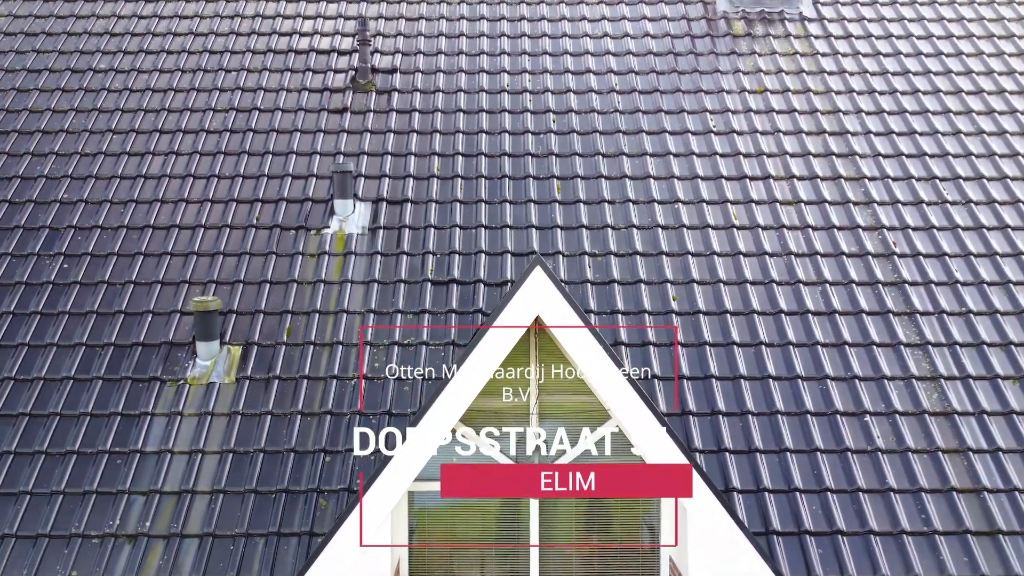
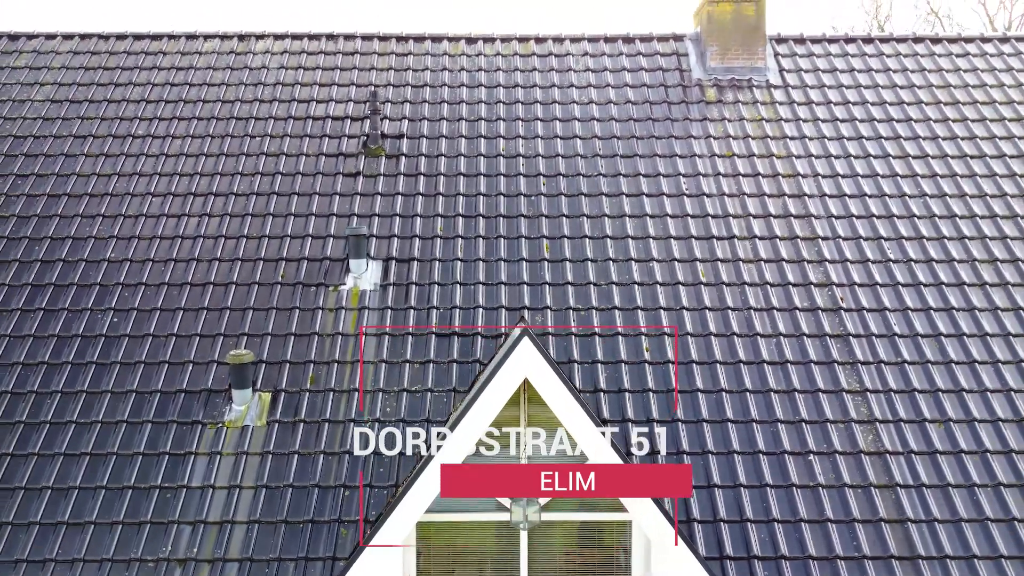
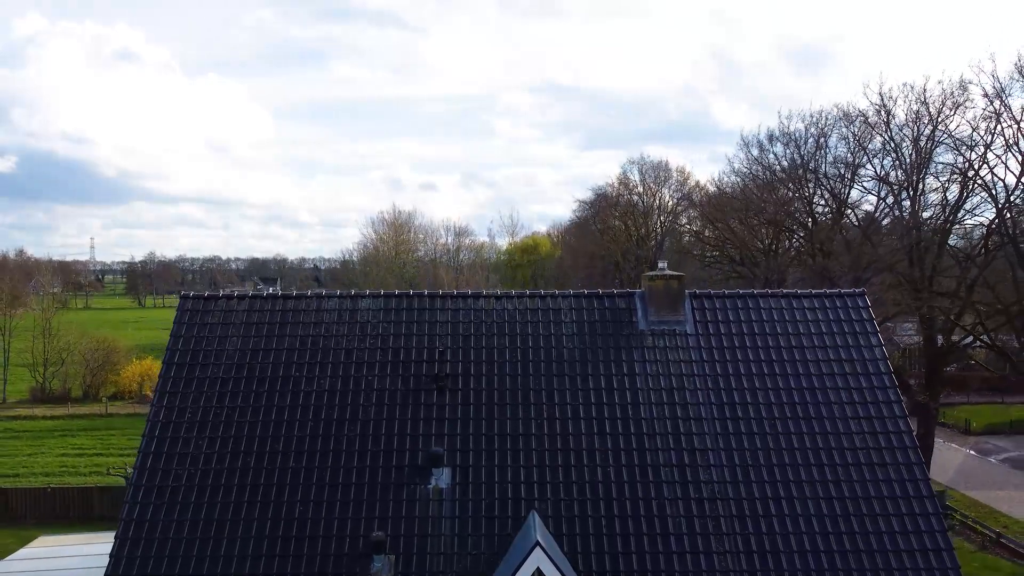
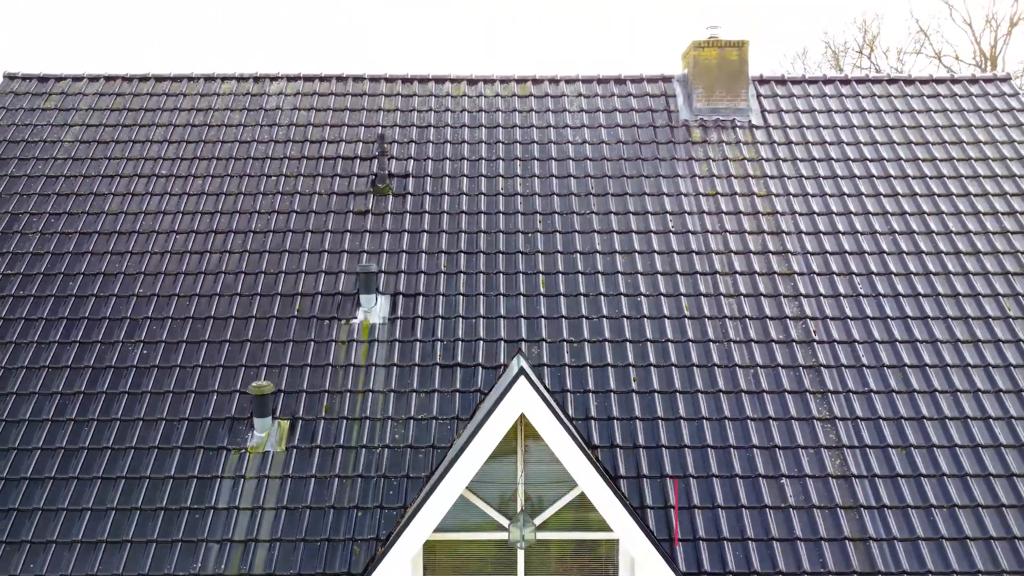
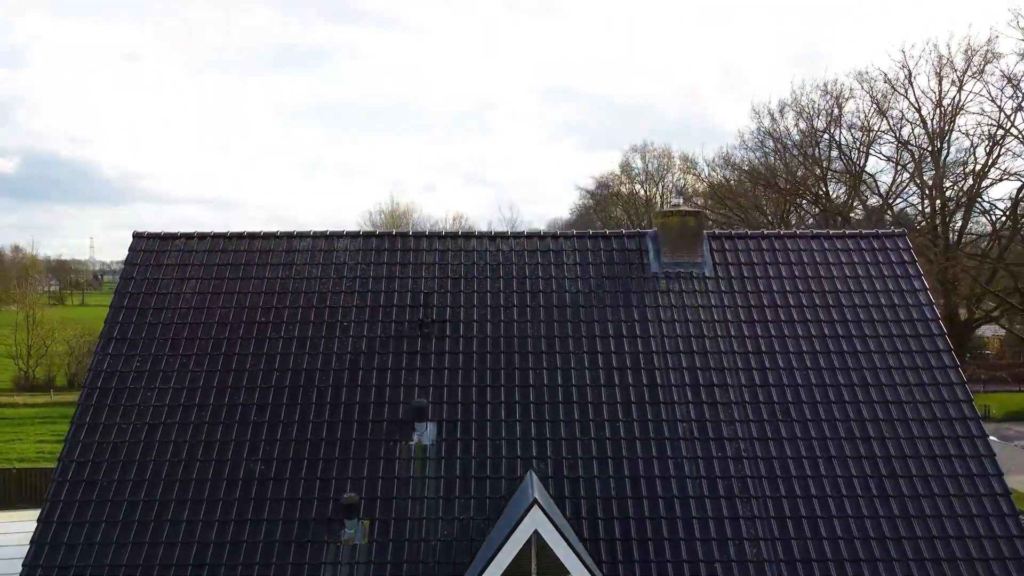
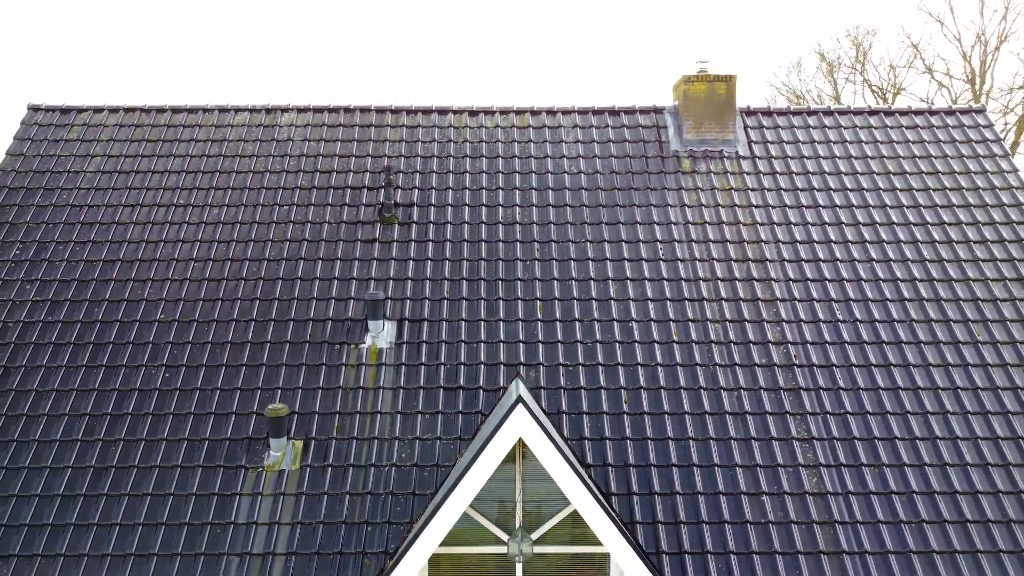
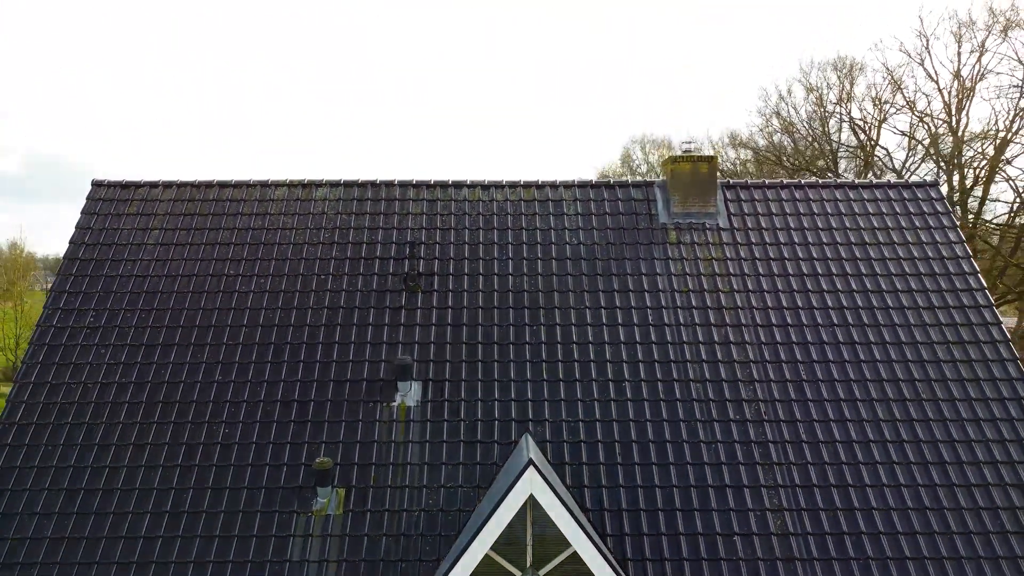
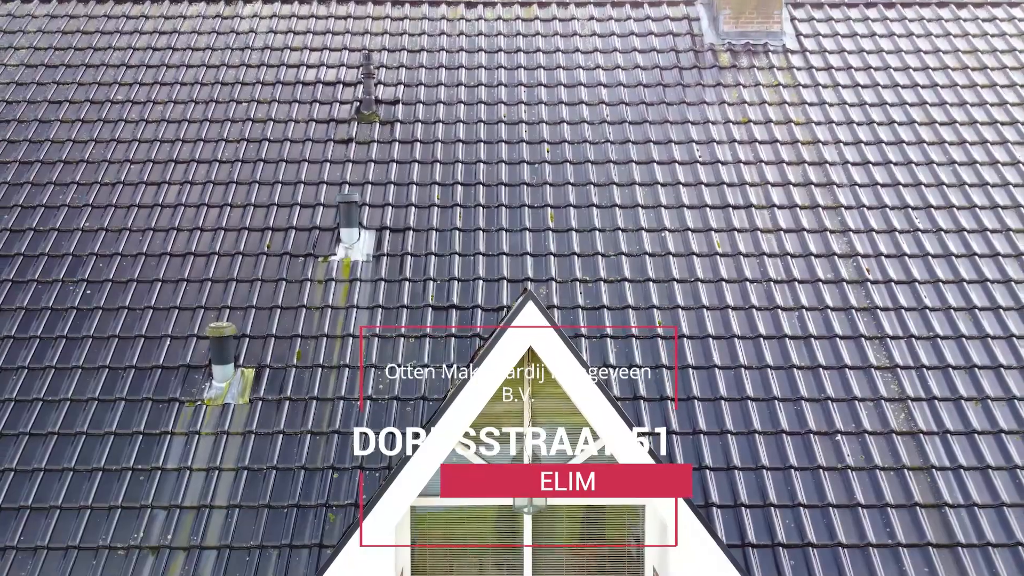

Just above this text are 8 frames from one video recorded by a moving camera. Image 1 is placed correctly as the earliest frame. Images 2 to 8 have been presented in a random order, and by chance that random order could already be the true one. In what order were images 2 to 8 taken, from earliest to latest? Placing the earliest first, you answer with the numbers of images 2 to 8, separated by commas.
8, 2, 4, 6, 7, 5, 3
